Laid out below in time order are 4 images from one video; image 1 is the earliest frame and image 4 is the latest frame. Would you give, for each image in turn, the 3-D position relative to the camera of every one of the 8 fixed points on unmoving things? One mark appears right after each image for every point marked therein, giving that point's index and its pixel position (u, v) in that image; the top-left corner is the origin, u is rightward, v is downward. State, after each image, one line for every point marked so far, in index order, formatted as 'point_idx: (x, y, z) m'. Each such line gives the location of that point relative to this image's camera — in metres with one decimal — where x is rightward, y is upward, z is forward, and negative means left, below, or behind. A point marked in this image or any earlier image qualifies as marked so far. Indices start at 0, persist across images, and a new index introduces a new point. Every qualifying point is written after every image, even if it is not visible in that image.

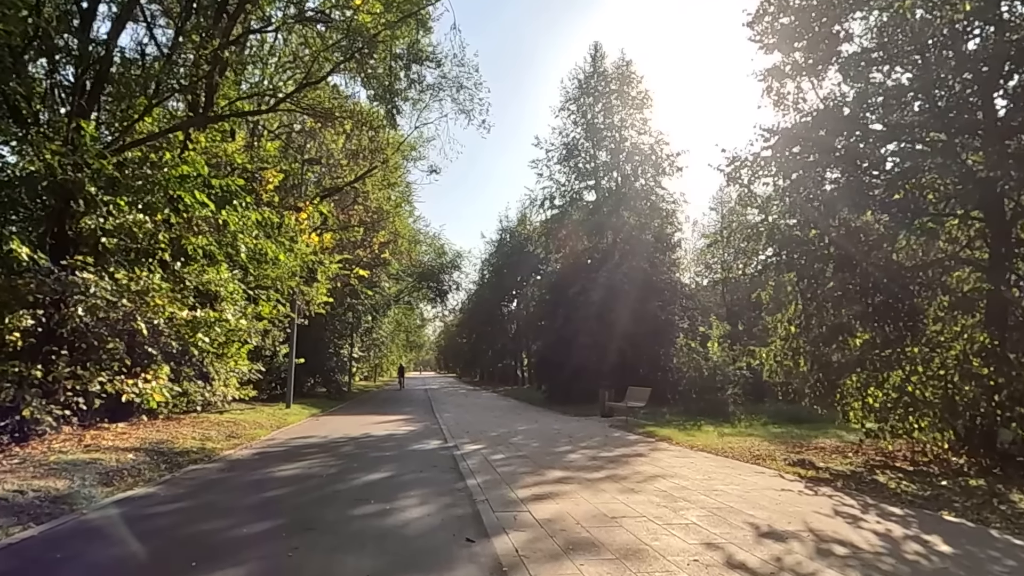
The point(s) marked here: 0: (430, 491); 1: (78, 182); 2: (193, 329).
0: (-1.0, -2.6, +8.7) m
1: (-7.3, +1.8, +11.5) m
2: (-6.0, -0.8, +13.2) m
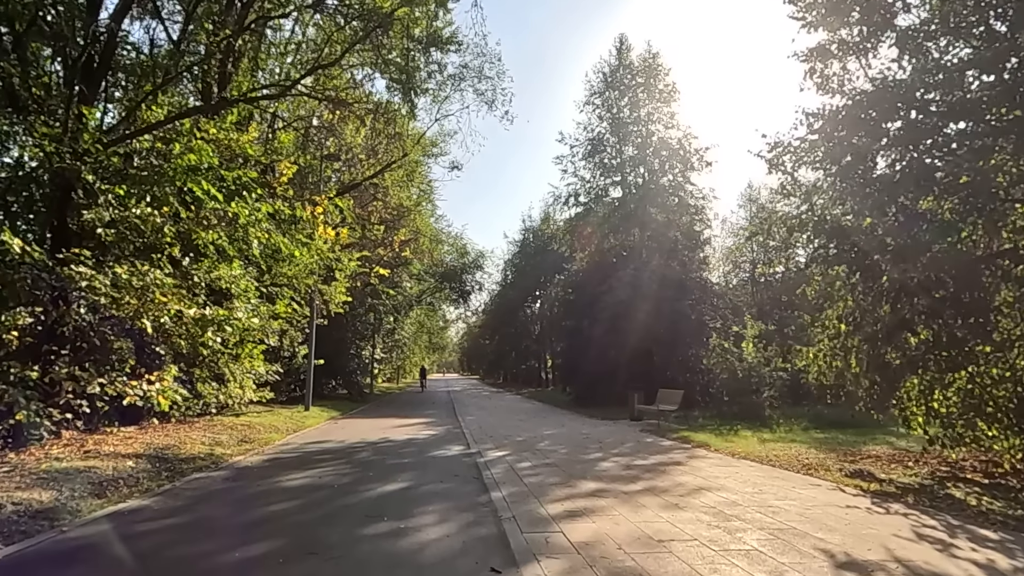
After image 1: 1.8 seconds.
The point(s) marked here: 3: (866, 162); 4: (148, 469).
0: (-0.7, -2.5, +7.8) m
1: (-6.8, +1.9, +10.8) m
2: (-5.6, -0.7, +12.4) m
3: (+6.4, +2.3, +12.6) m
4: (-5.2, -2.6, +9.9) m
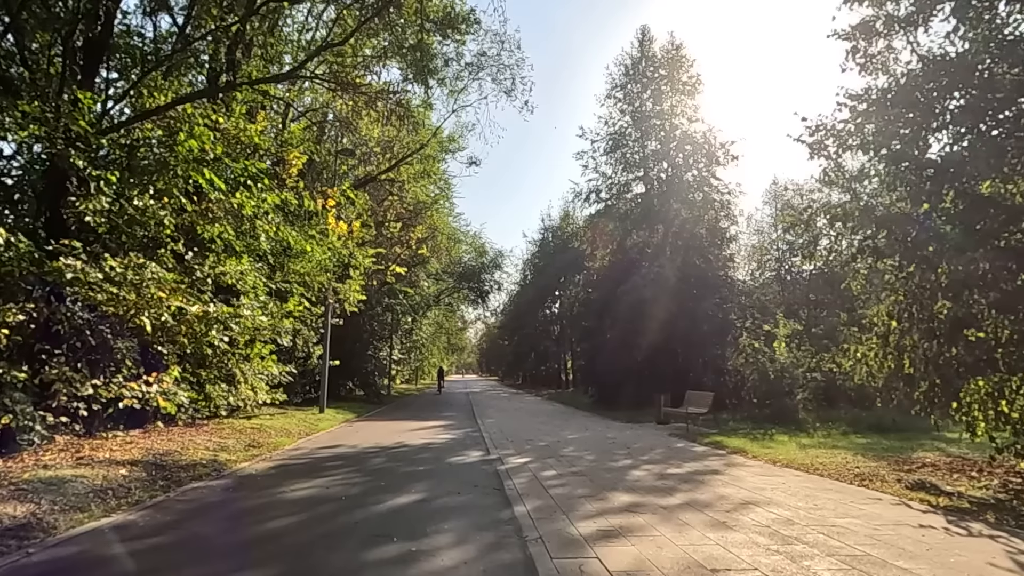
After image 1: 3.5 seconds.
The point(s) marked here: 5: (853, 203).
0: (-0.4, -2.4, +7.0) m
1: (-6.5, +1.9, +10.1) m
2: (-5.2, -0.7, +11.7) m
3: (+6.8, +2.4, +11.5) m
4: (-4.9, -2.5, +9.2) m
5: (+6.5, +1.6, +13.3) m
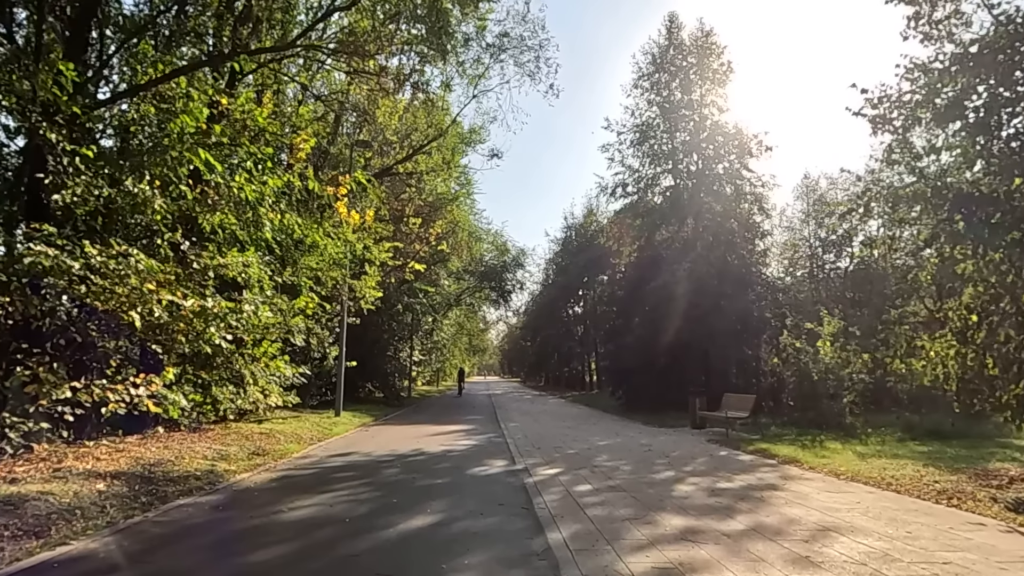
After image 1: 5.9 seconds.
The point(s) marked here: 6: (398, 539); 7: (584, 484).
0: (-0.1, -2.2, +5.7) m
1: (-6.1, +2.0, +9.1) m
2: (-4.8, -0.5, +10.7) m
3: (+7.2, +2.6, +10.1) m
4: (-4.5, -2.4, +8.1) m
5: (+7.0, +1.8, +11.9) m
6: (-1.1, -2.3, +6.4) m
7: (+1.0, -2.7, +9.7) m
